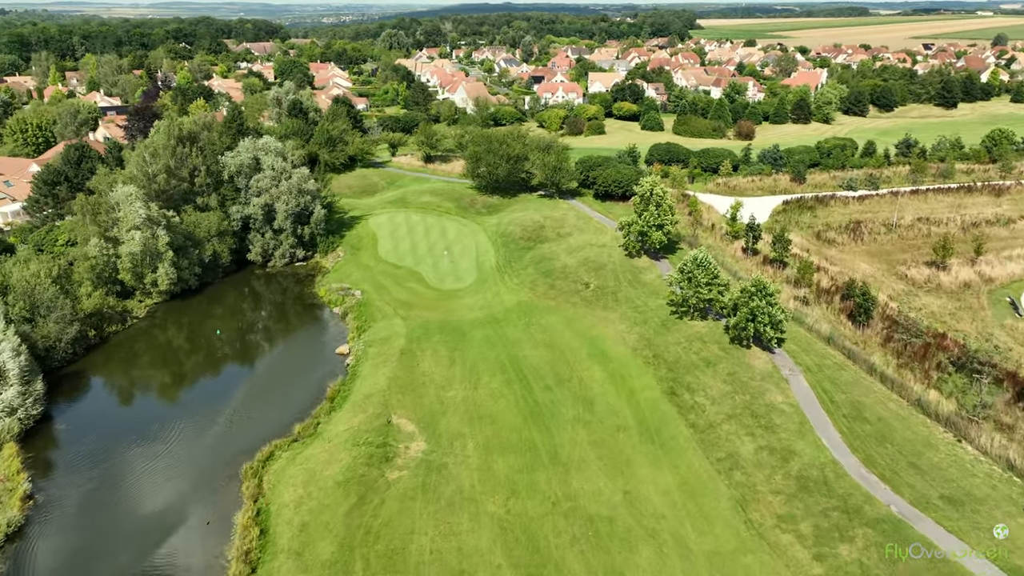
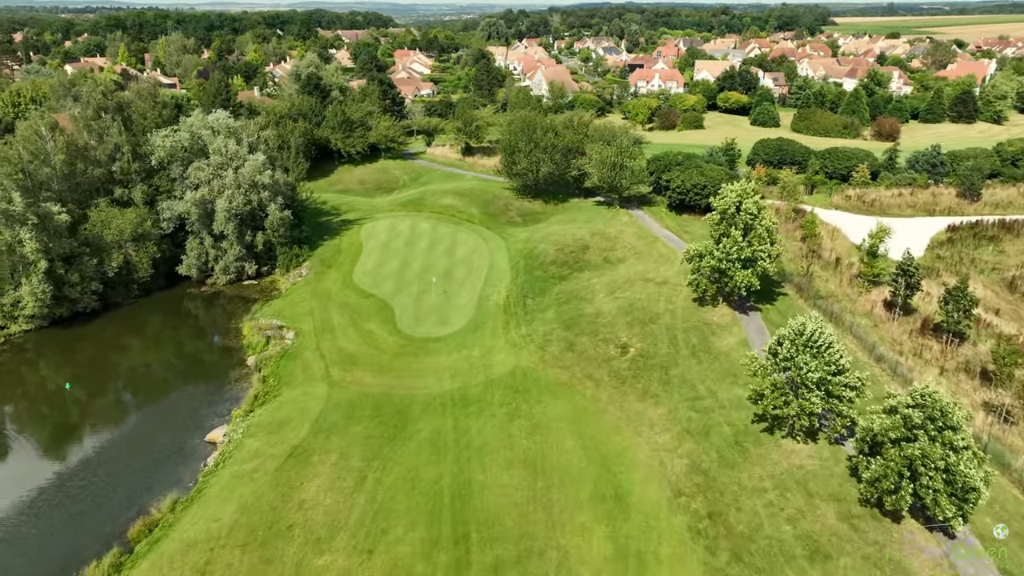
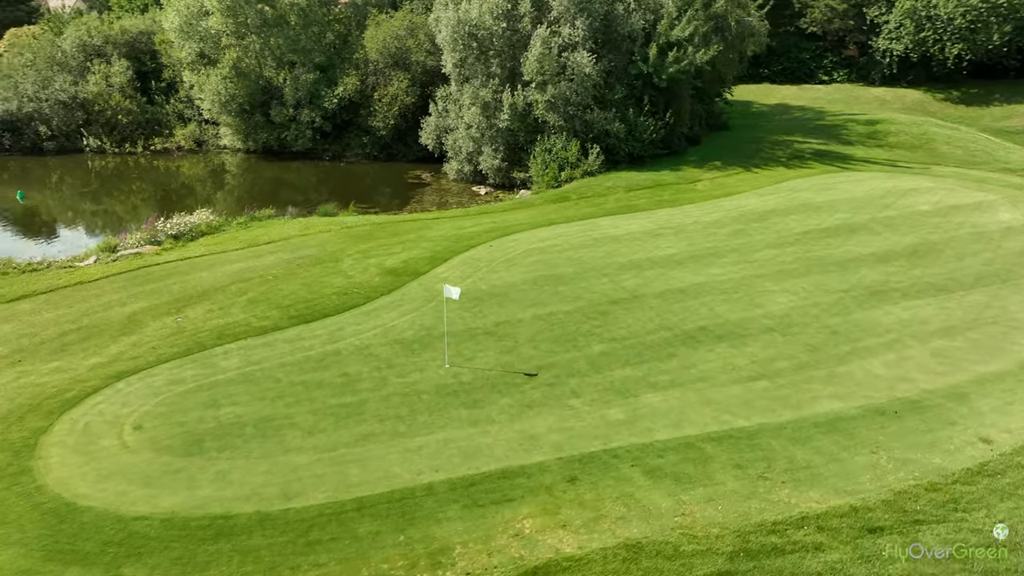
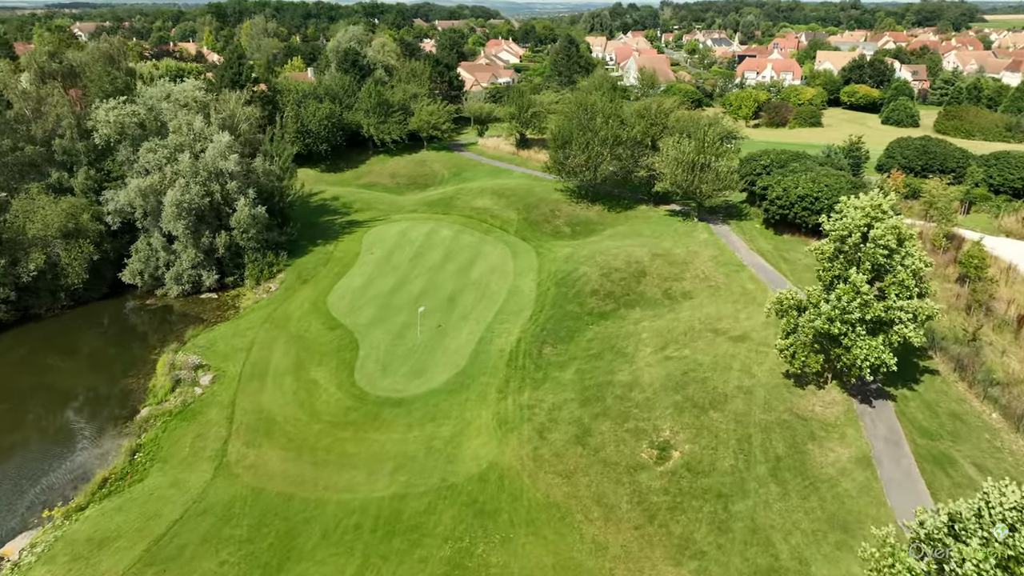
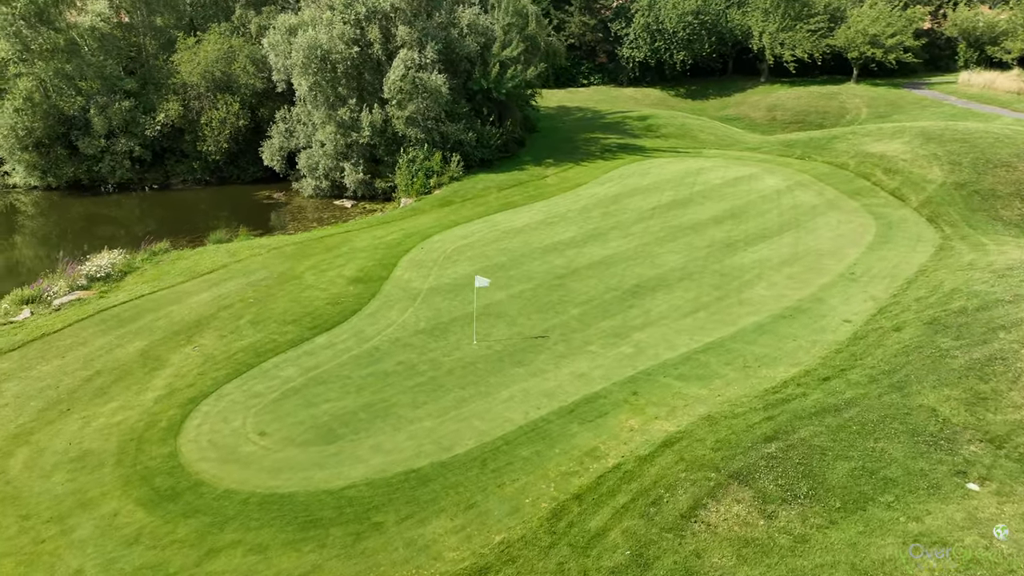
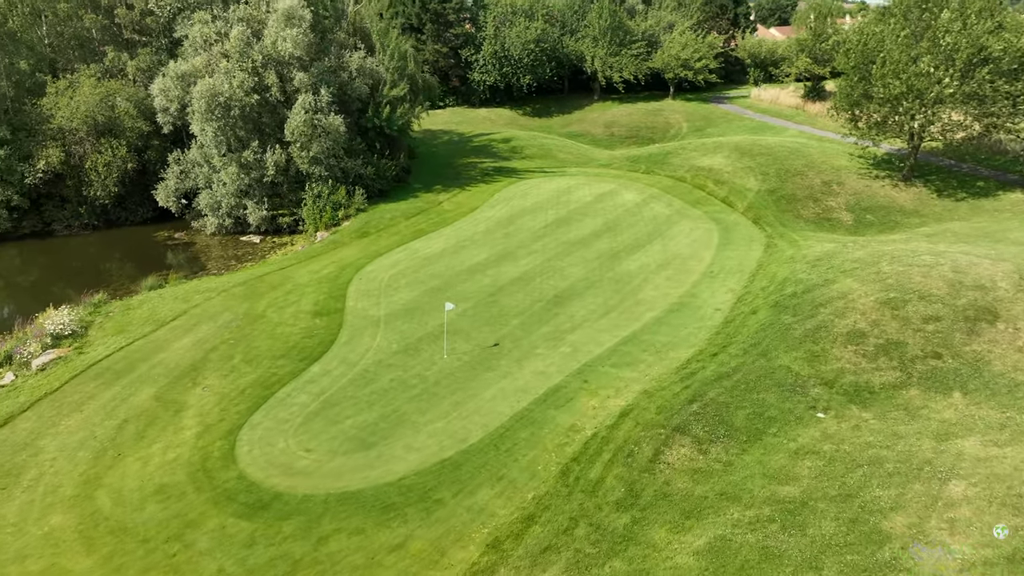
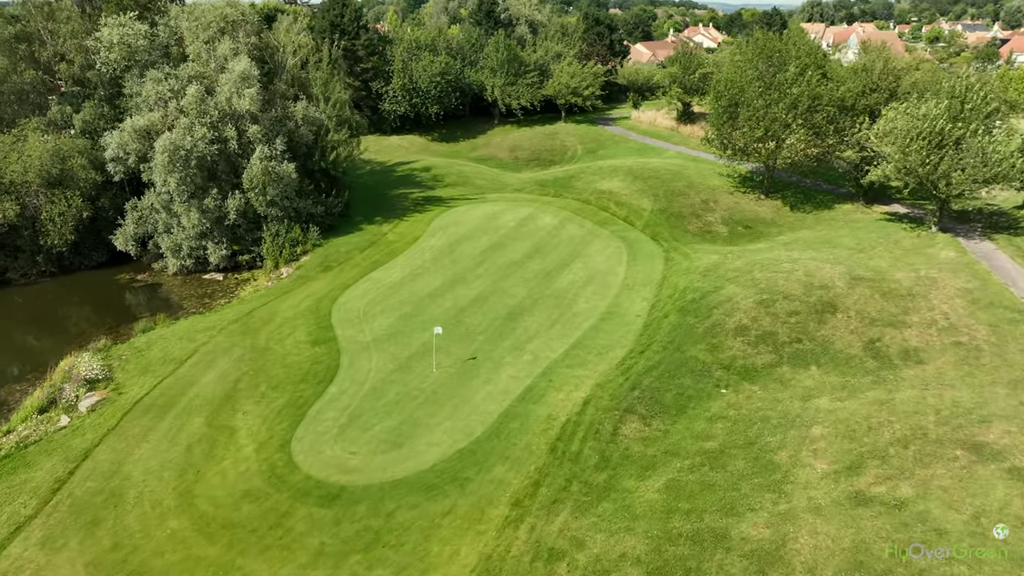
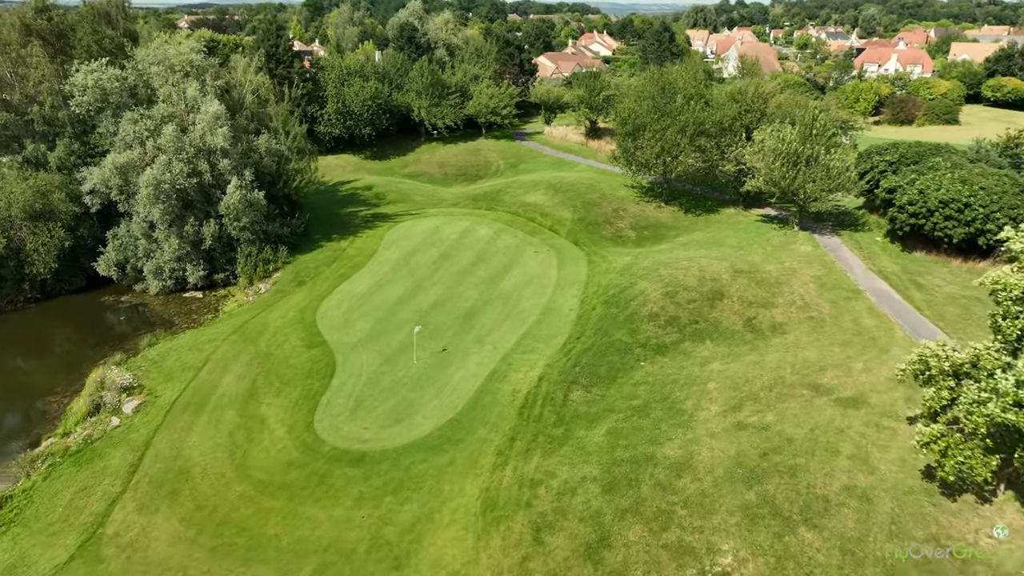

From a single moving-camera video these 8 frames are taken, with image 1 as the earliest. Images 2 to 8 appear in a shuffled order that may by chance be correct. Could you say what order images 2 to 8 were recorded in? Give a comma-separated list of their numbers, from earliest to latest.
2, 4, 8, 7, 6, 5, 3
